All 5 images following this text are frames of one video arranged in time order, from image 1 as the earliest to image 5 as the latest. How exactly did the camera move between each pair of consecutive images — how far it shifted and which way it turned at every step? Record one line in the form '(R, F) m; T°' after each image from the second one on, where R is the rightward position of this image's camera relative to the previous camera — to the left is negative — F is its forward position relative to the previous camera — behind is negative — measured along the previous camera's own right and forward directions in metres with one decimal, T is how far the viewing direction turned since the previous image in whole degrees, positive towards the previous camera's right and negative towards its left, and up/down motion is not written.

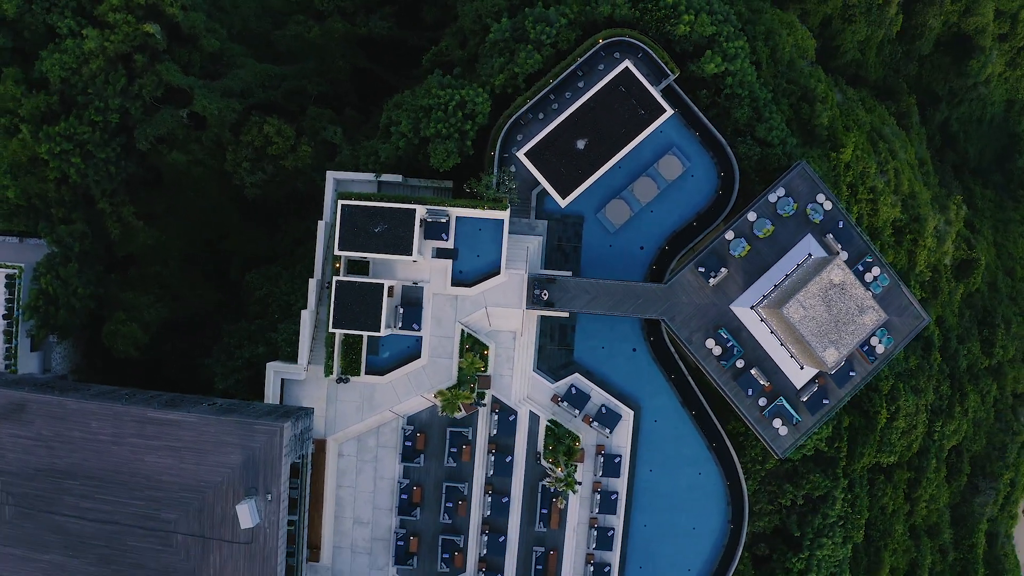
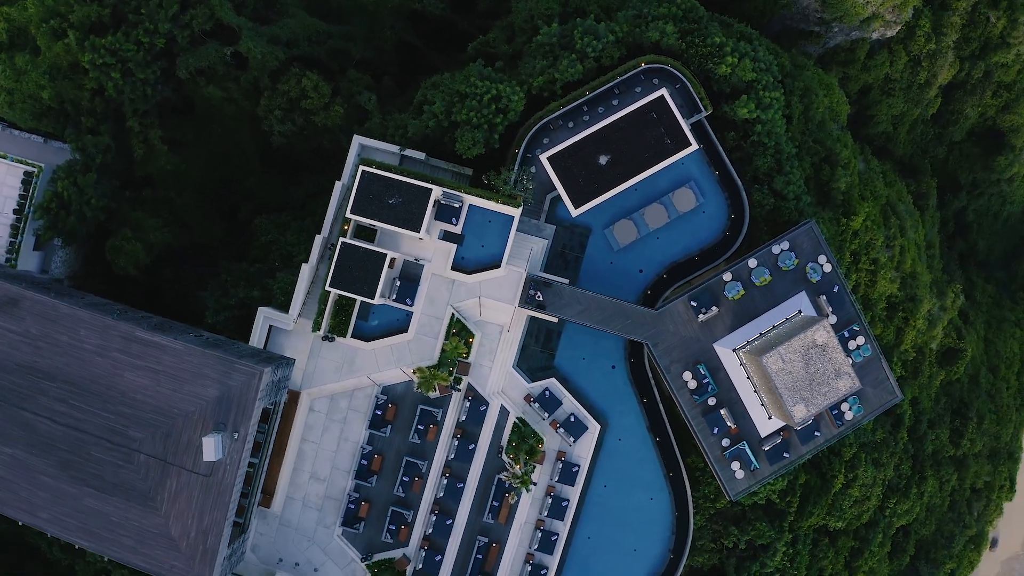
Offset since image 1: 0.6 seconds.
(+0.1, -0.9) m; 0°
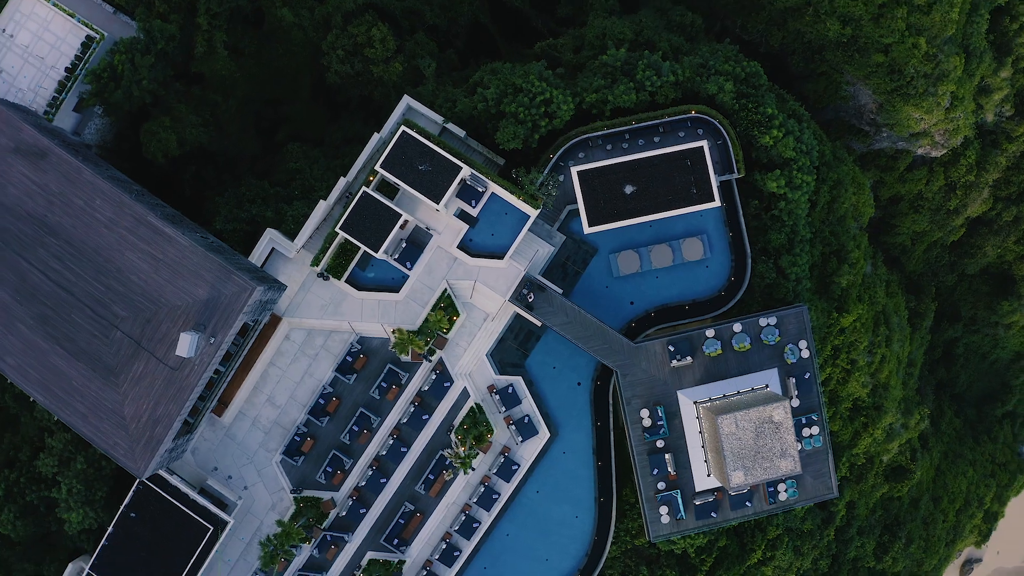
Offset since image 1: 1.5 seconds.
(+0.1, -1.3) m; 0°
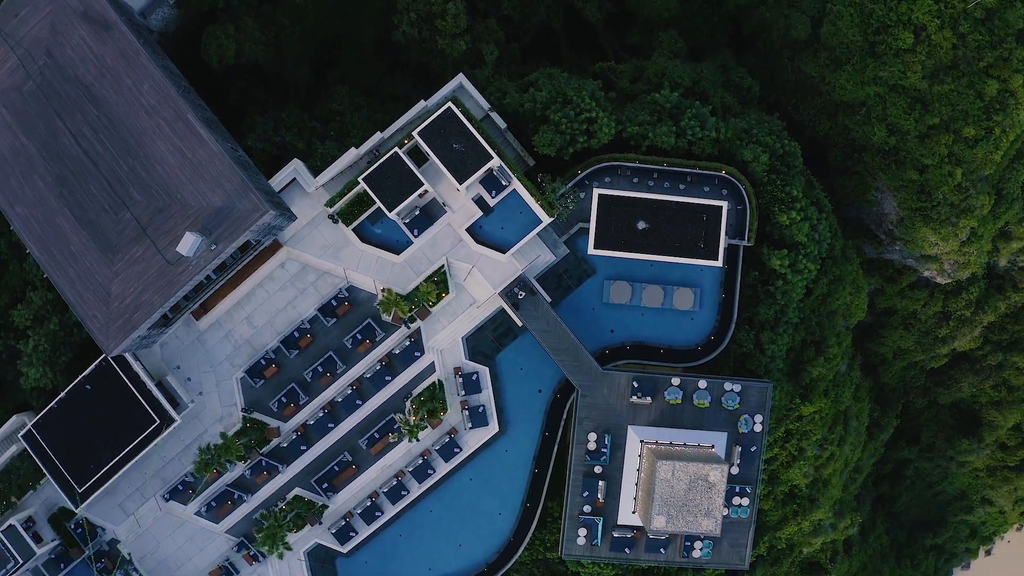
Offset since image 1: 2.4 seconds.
(+0.2, -1.4) m; 0°
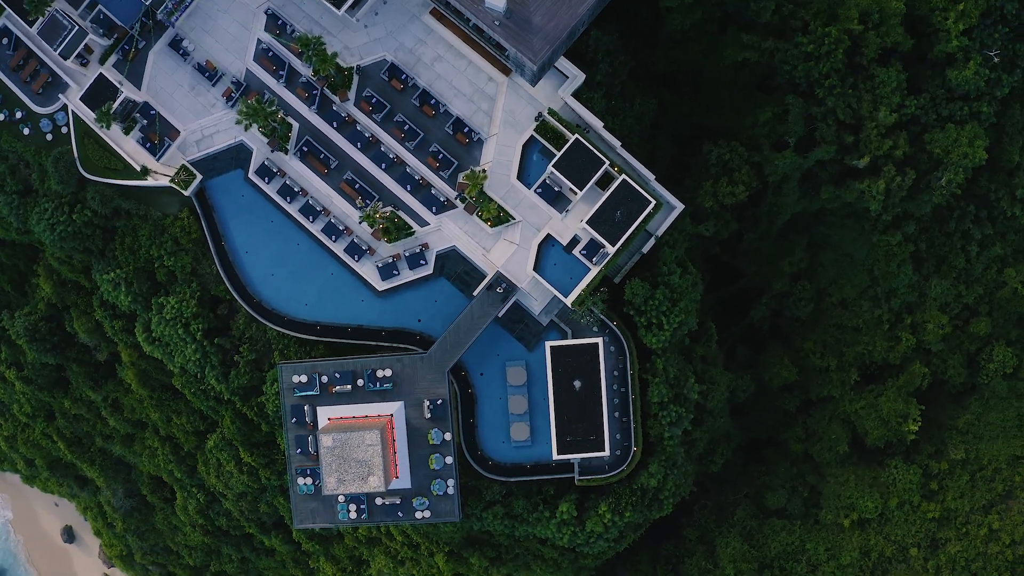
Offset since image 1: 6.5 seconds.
(+0.8, -6.5) m; 0°
